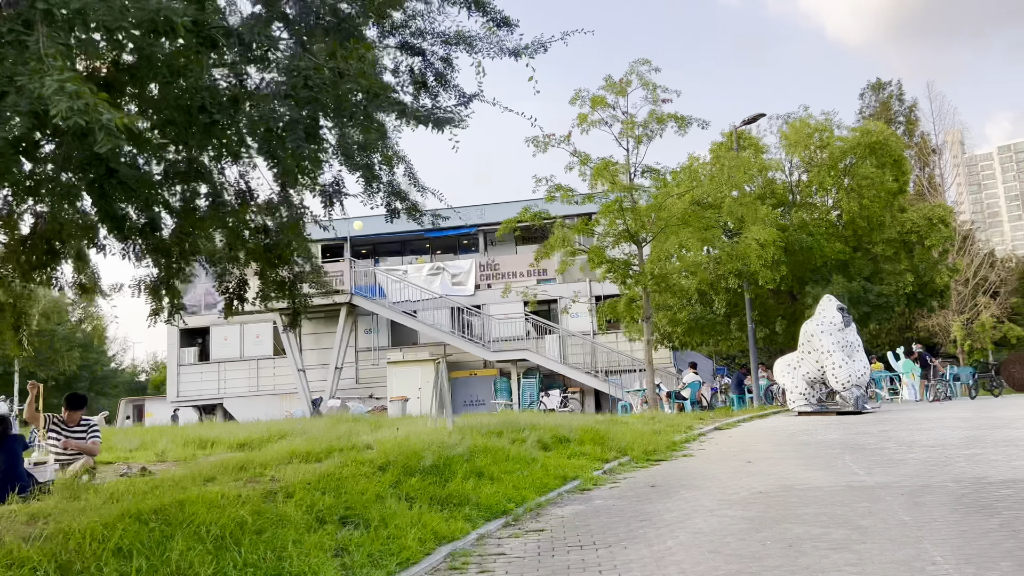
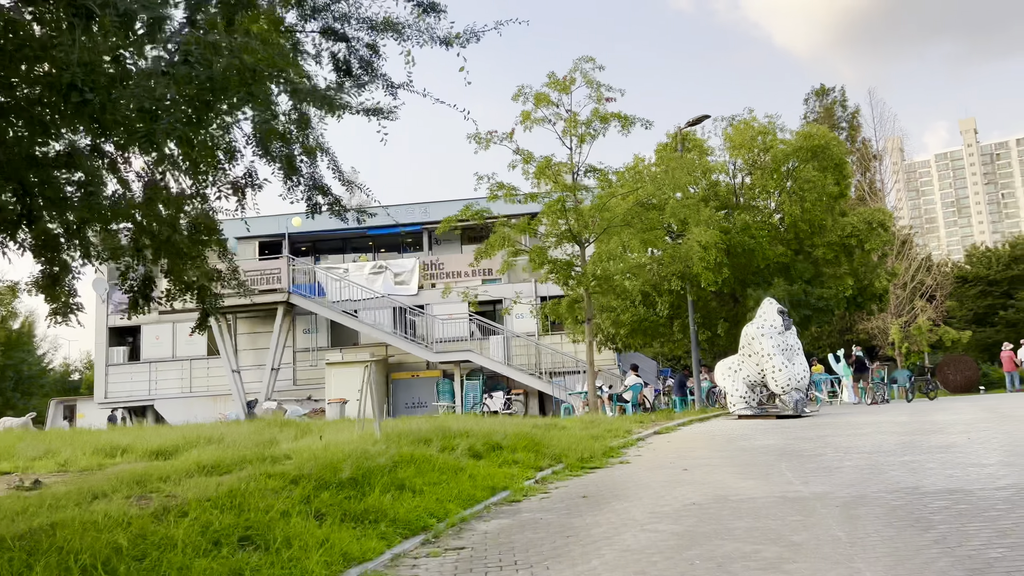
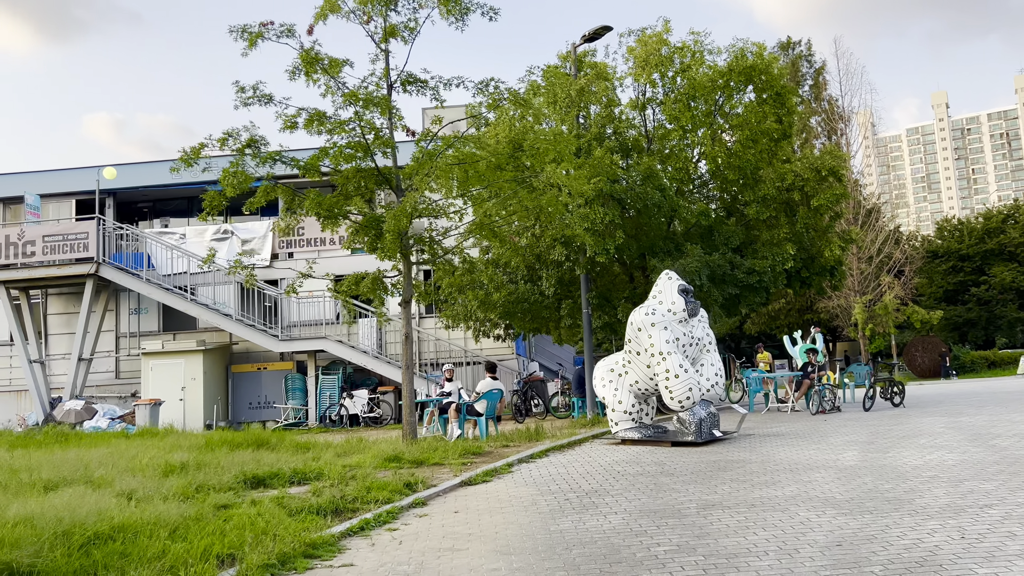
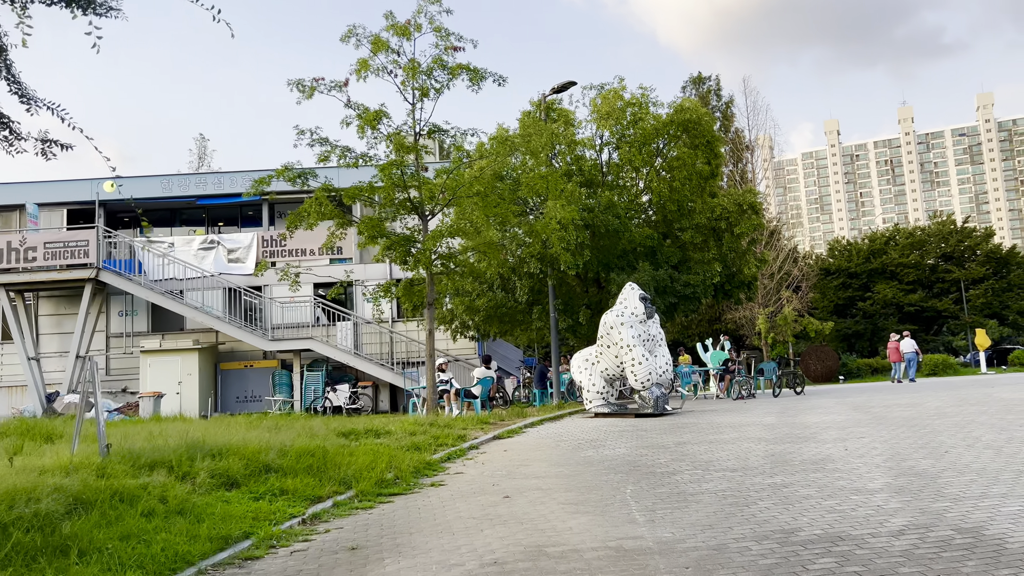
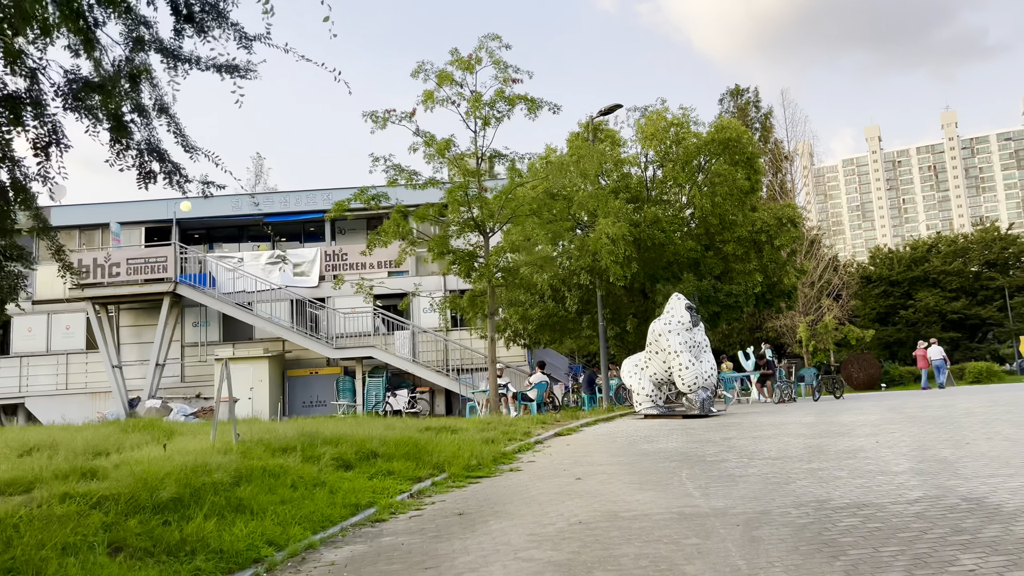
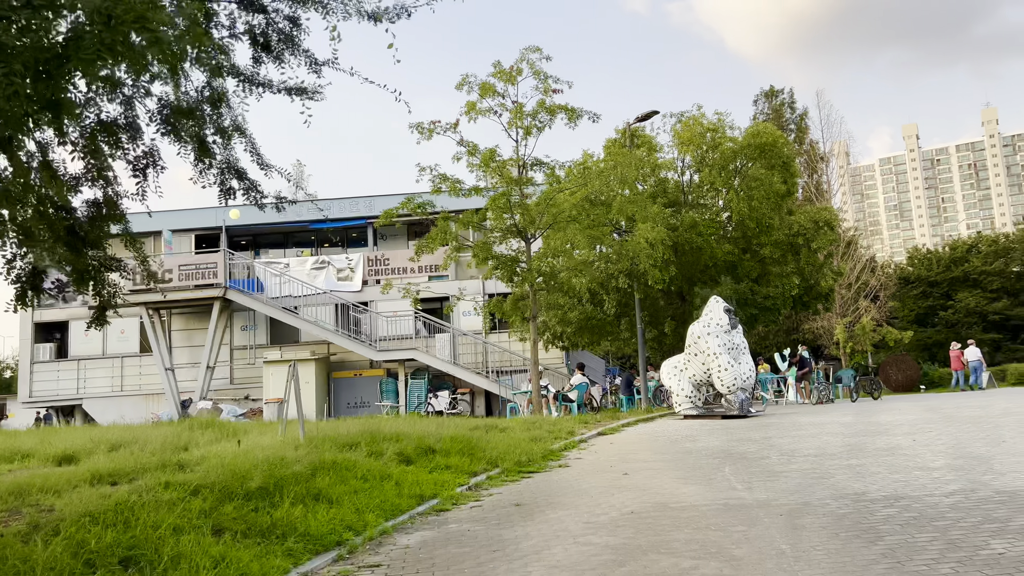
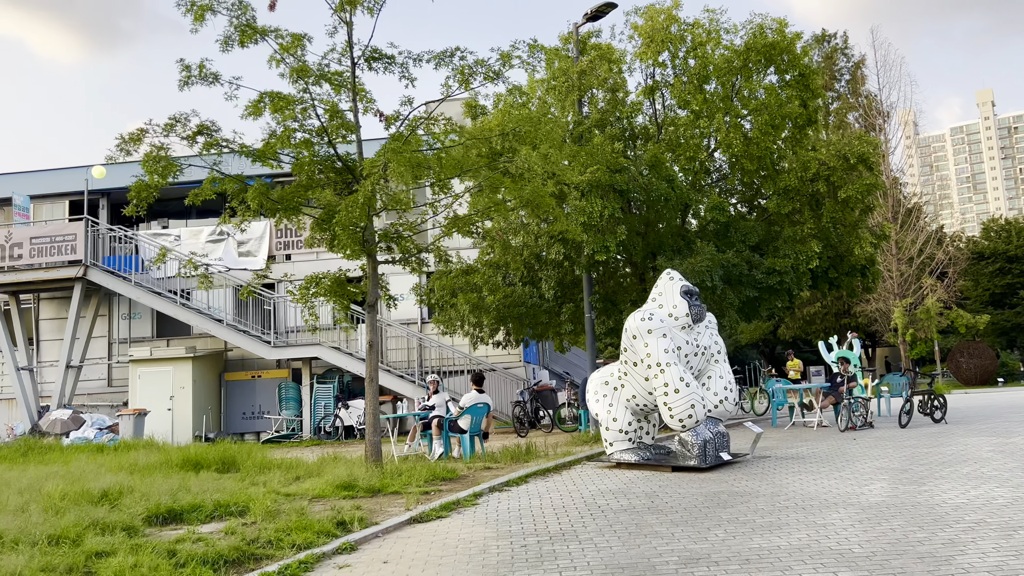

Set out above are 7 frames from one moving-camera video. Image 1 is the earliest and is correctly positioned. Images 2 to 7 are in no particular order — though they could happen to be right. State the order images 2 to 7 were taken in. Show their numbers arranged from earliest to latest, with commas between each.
2, 6, 5, 4, 3, 7
